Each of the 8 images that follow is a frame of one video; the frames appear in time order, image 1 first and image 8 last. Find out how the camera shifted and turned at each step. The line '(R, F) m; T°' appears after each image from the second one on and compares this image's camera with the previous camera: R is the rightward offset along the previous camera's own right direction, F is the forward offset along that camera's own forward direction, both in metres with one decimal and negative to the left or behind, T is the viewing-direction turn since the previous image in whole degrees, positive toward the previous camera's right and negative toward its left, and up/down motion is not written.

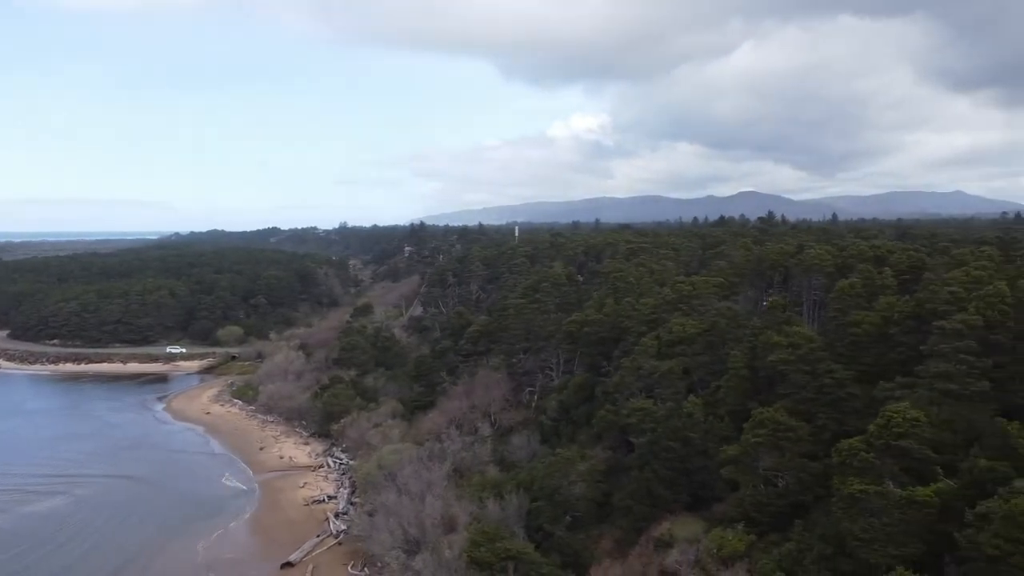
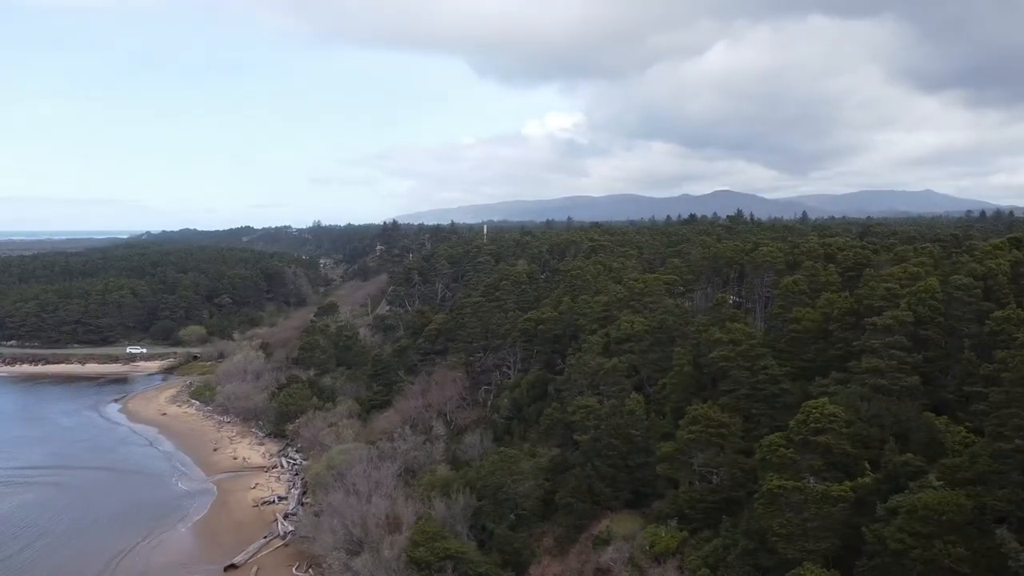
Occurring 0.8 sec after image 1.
(+1.1, +0.2) m; +2°
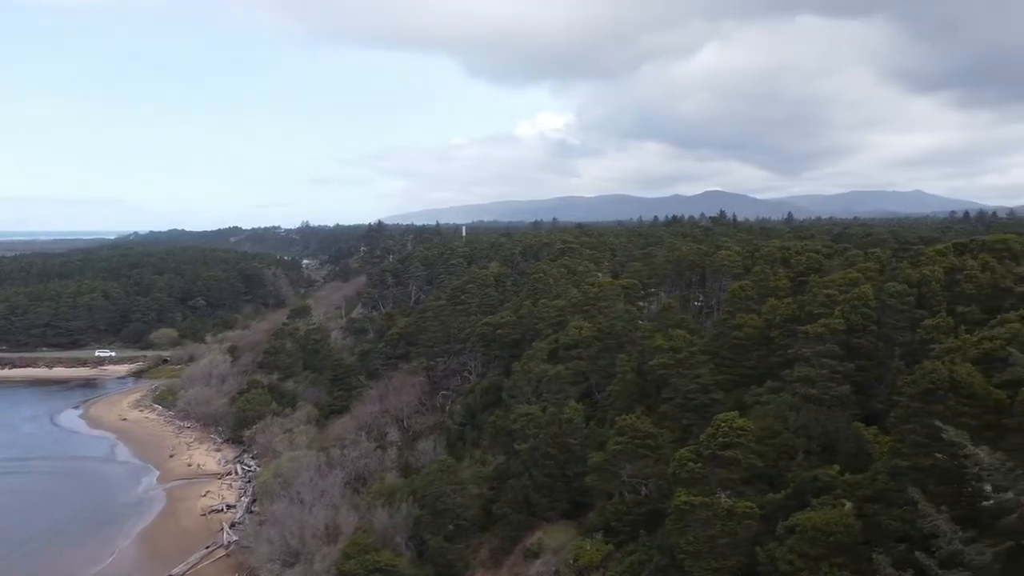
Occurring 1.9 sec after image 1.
(+1.7, +0.4) m; +1°
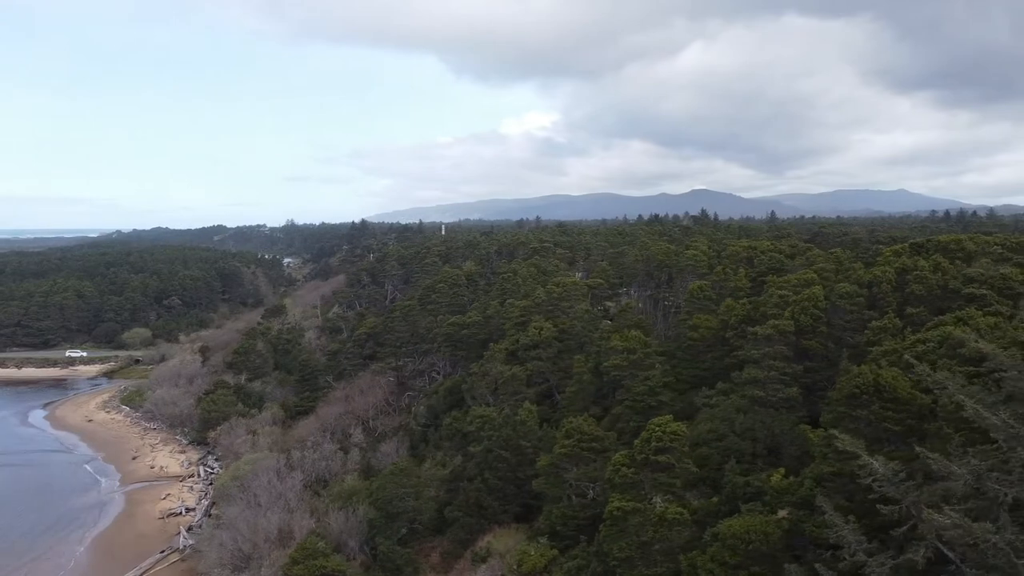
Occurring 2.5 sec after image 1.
(+1.1, +0.3) m; +1°
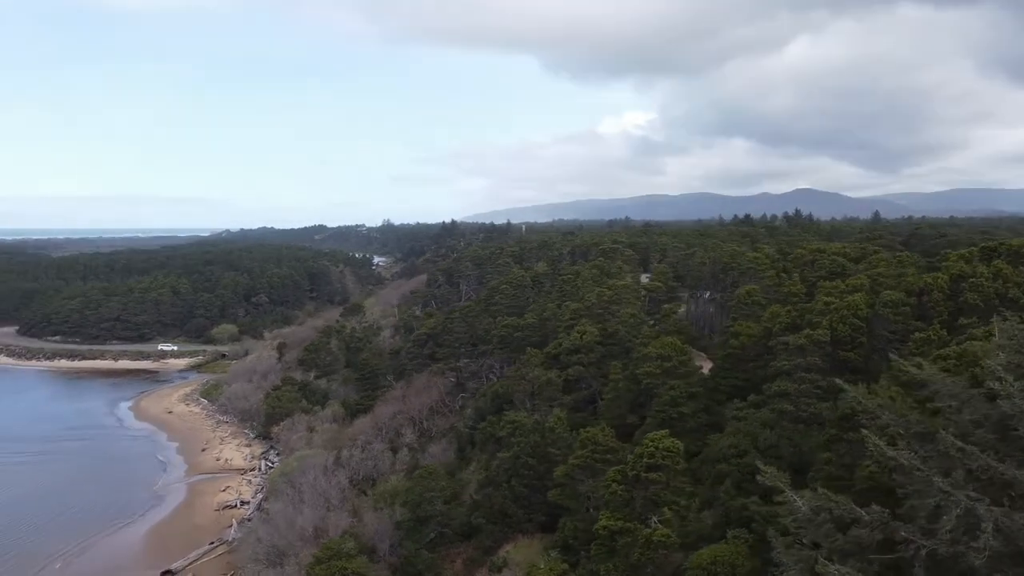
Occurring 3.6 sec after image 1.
(+1.8, +0.5) m; -7°
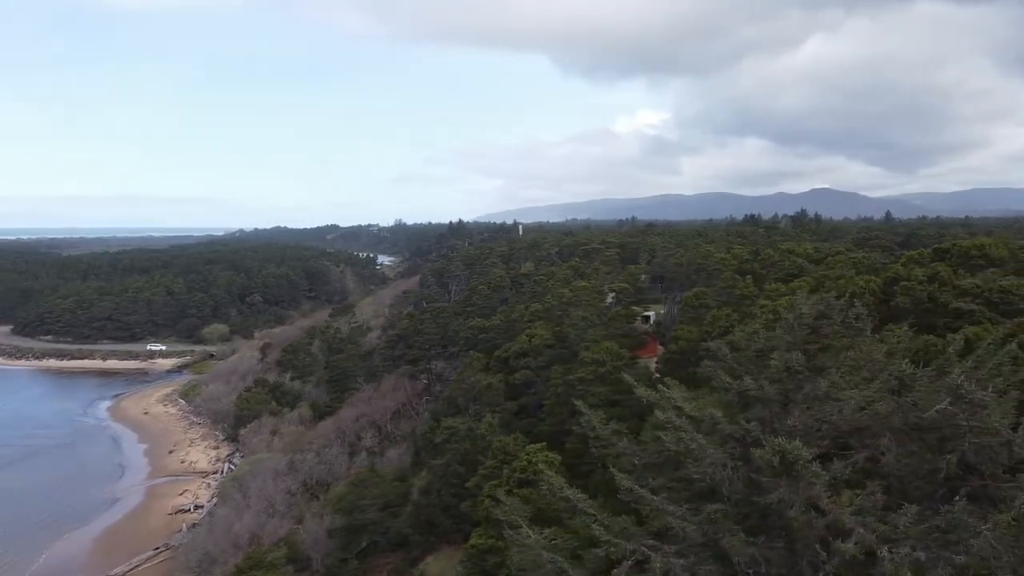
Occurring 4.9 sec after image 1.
(+2.5, +0.7) m; -1°
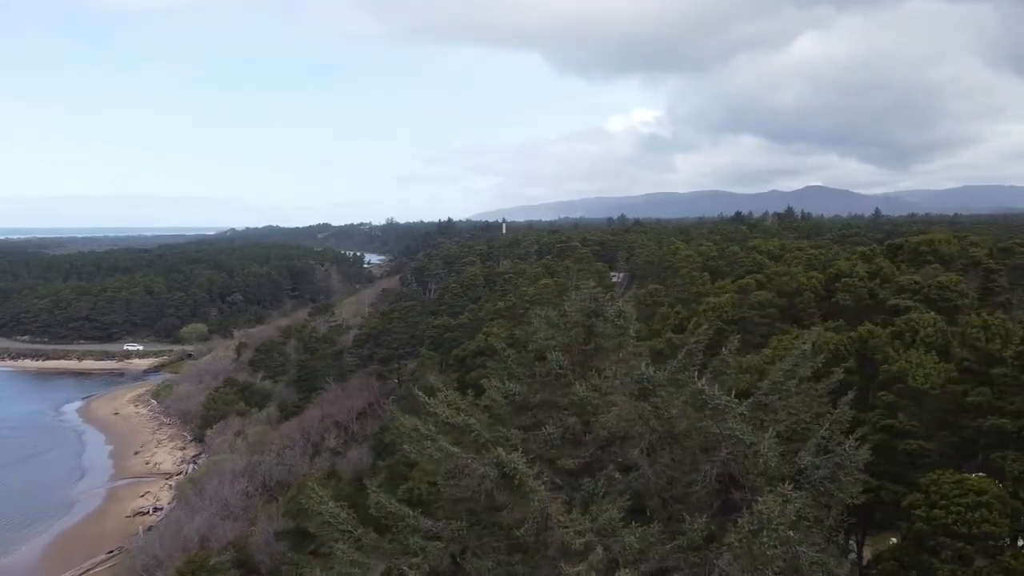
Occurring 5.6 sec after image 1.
(+1.3, +0.4) m; +1°
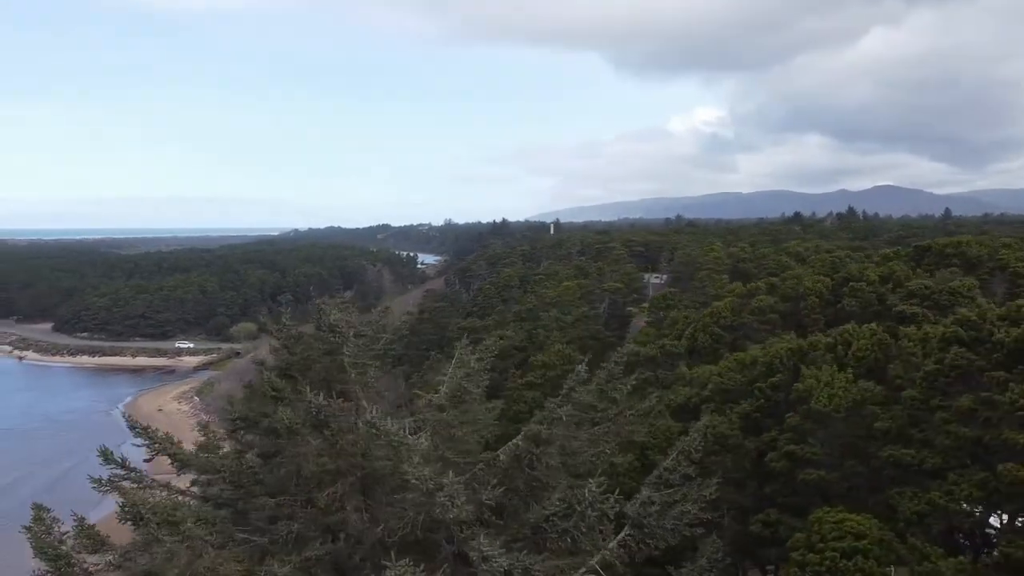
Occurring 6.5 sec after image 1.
(+1.5, +0.5) m; -4°
